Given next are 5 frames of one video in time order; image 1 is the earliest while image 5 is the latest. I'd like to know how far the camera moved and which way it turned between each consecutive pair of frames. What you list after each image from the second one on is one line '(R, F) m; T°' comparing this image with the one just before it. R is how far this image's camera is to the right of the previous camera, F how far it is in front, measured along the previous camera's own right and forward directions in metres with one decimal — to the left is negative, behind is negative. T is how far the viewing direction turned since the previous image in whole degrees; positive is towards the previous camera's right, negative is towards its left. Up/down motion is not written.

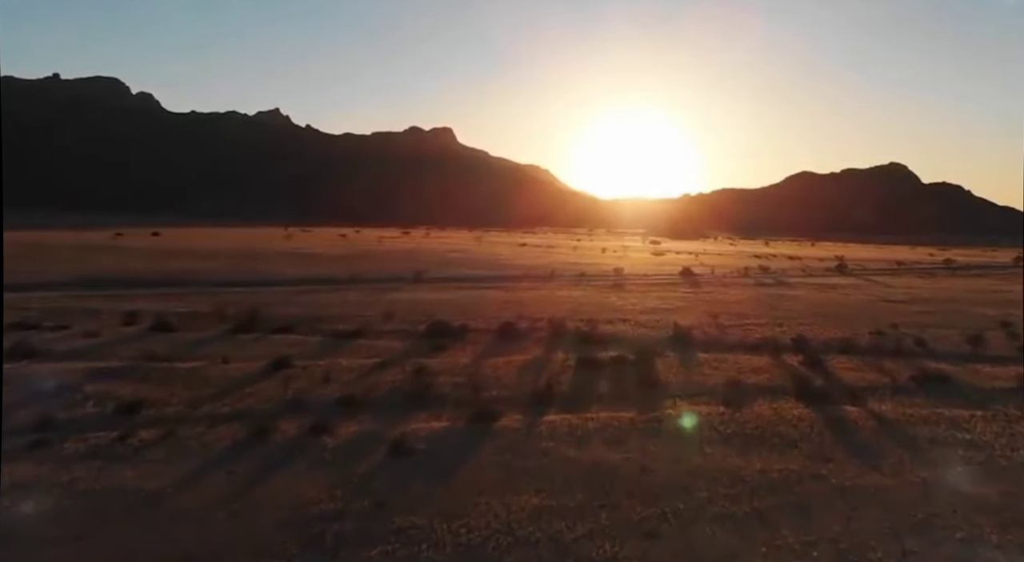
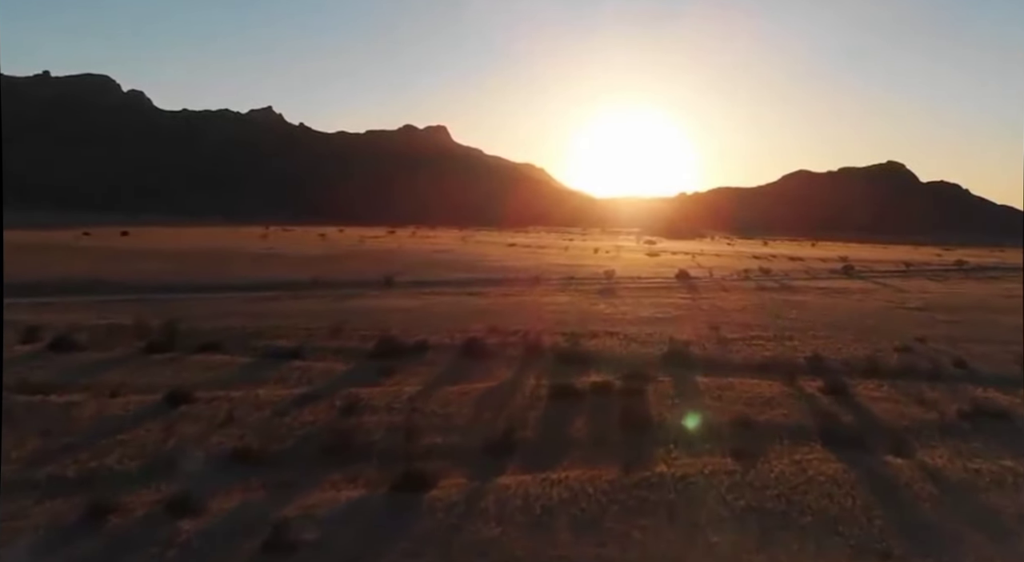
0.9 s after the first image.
(+0.8, +2.8) m; 0°
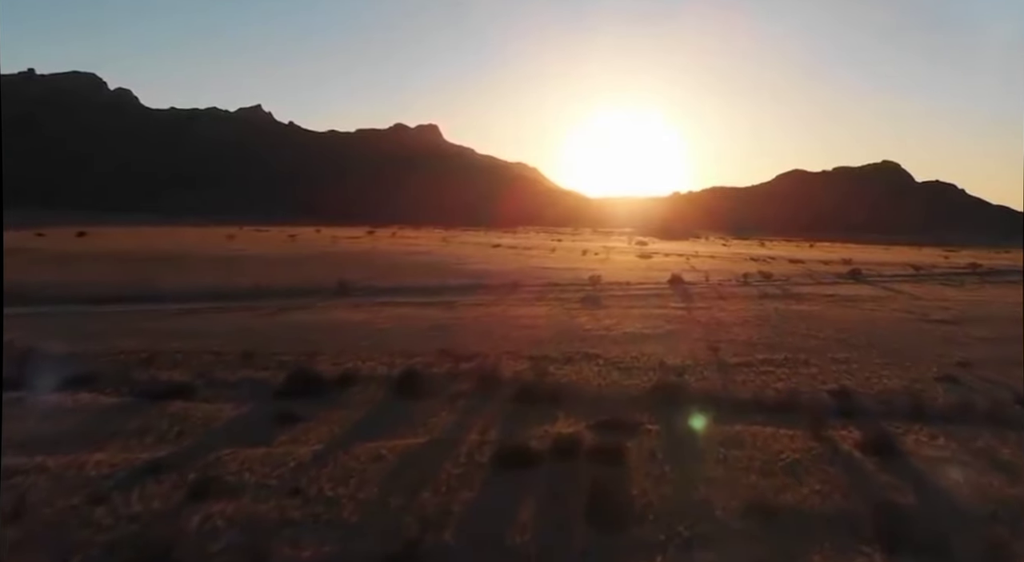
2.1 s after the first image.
(+0.9, +3.4) m; +1°
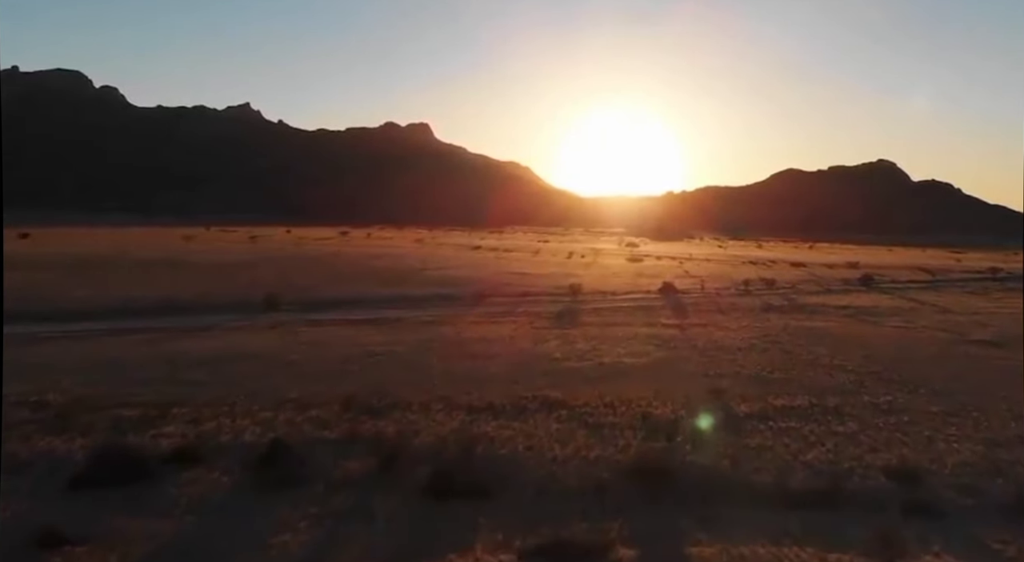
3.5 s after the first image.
(+1.1, +4.0) m; +1°
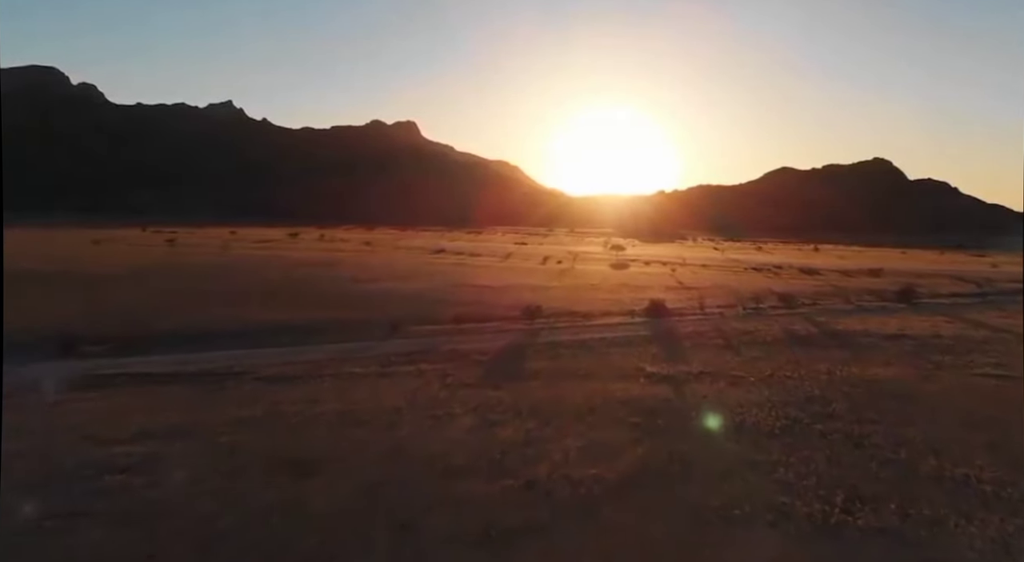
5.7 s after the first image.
(+1.8, +7.1) m; +1°
